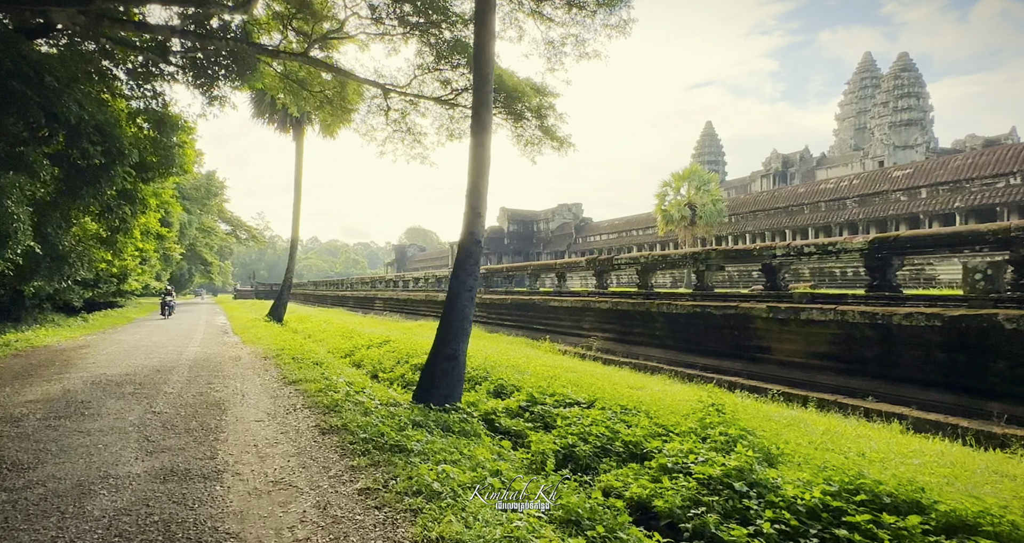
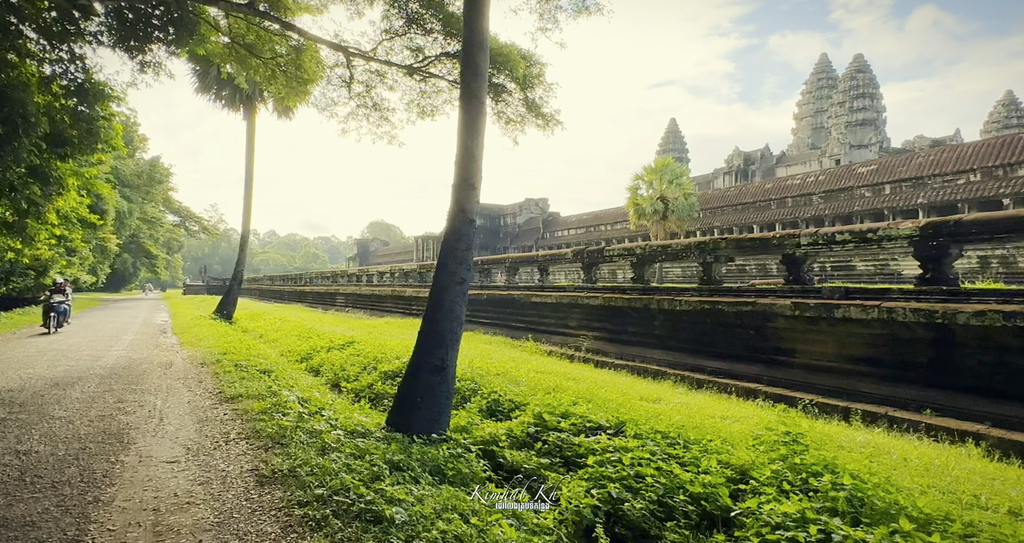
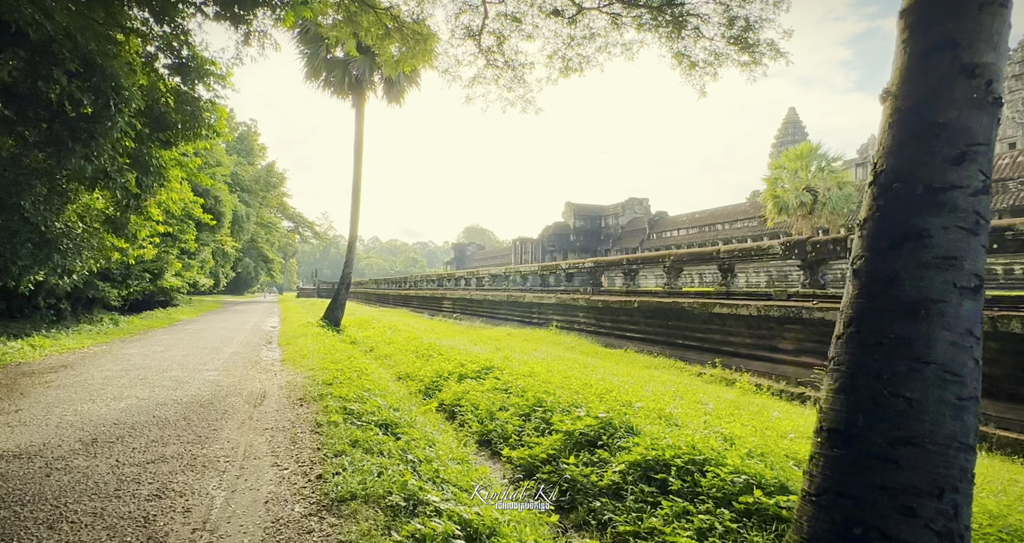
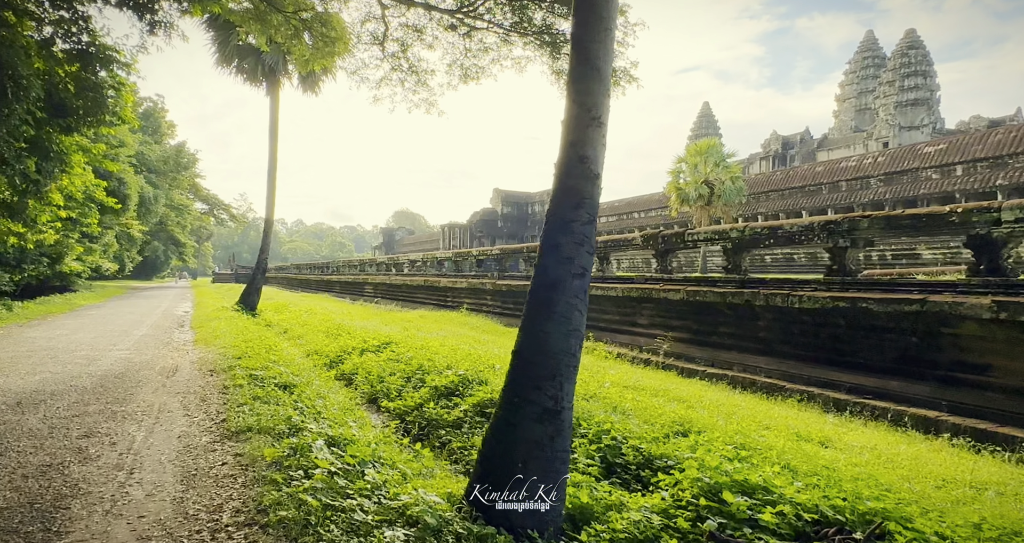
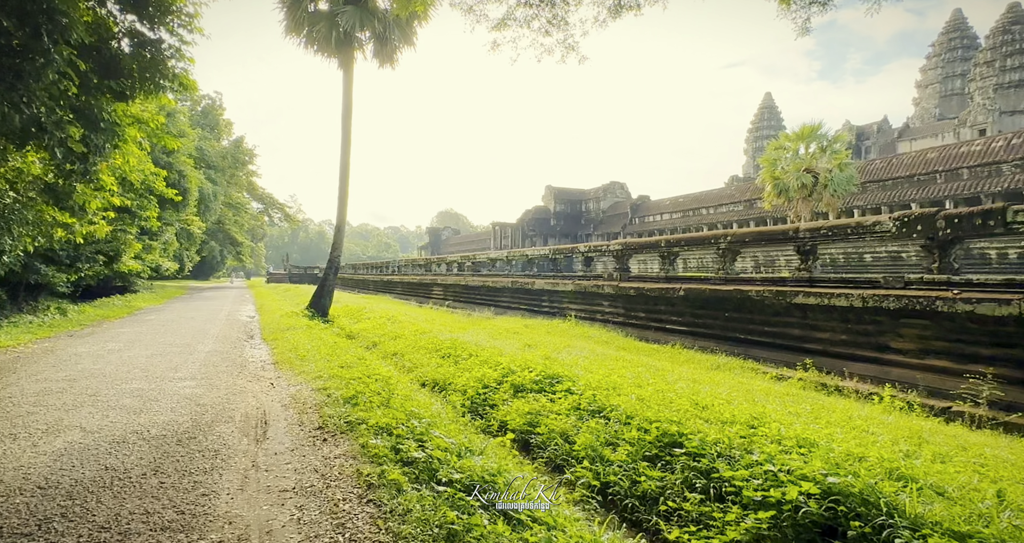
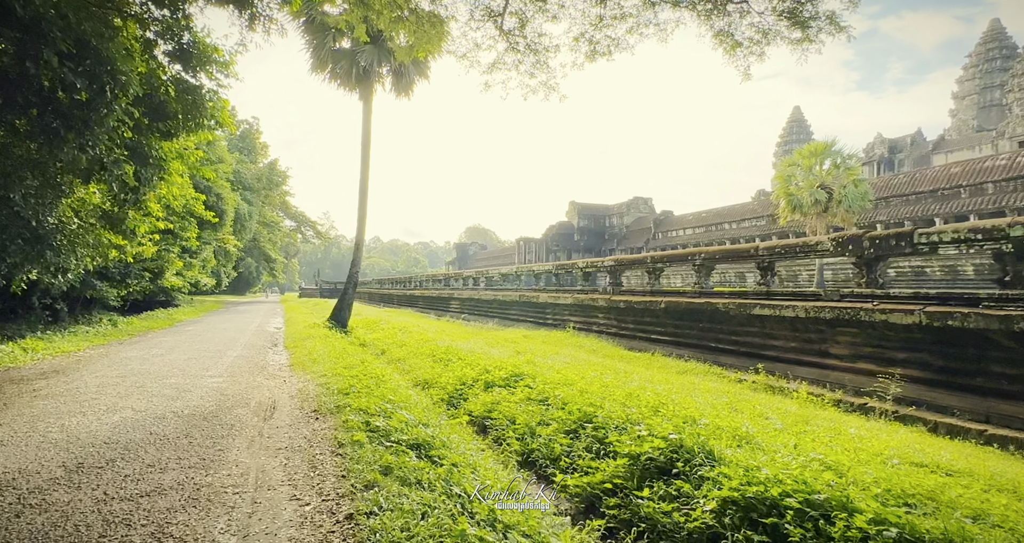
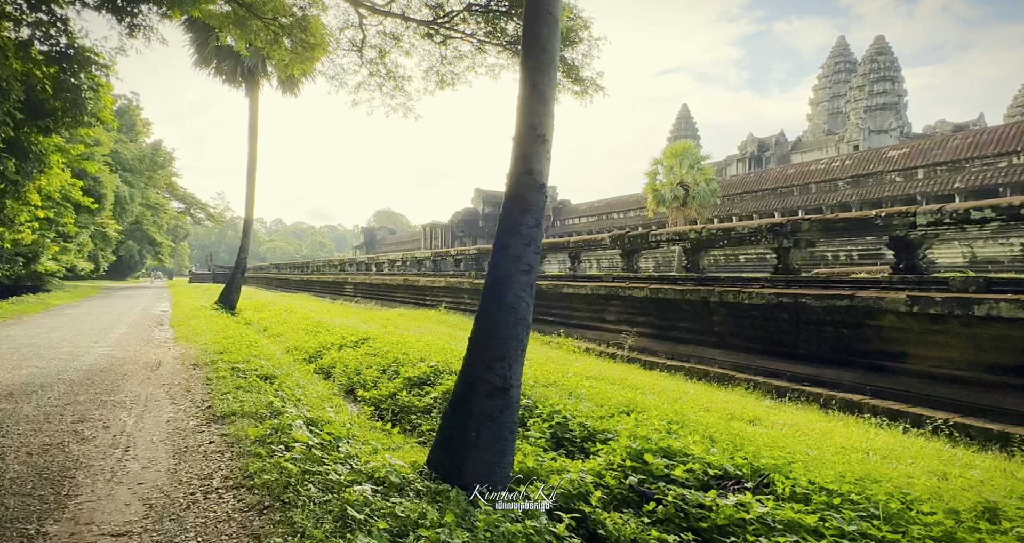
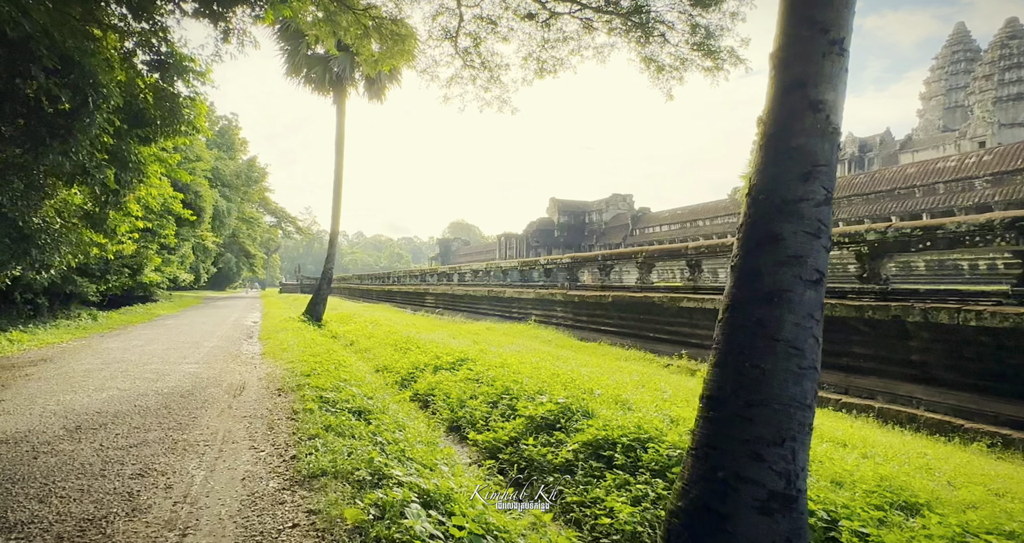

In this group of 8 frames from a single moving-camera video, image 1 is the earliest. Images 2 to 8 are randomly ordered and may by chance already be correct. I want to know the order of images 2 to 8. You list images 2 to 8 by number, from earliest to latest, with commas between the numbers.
2, 7, 4, 8, 3, 6, 5
